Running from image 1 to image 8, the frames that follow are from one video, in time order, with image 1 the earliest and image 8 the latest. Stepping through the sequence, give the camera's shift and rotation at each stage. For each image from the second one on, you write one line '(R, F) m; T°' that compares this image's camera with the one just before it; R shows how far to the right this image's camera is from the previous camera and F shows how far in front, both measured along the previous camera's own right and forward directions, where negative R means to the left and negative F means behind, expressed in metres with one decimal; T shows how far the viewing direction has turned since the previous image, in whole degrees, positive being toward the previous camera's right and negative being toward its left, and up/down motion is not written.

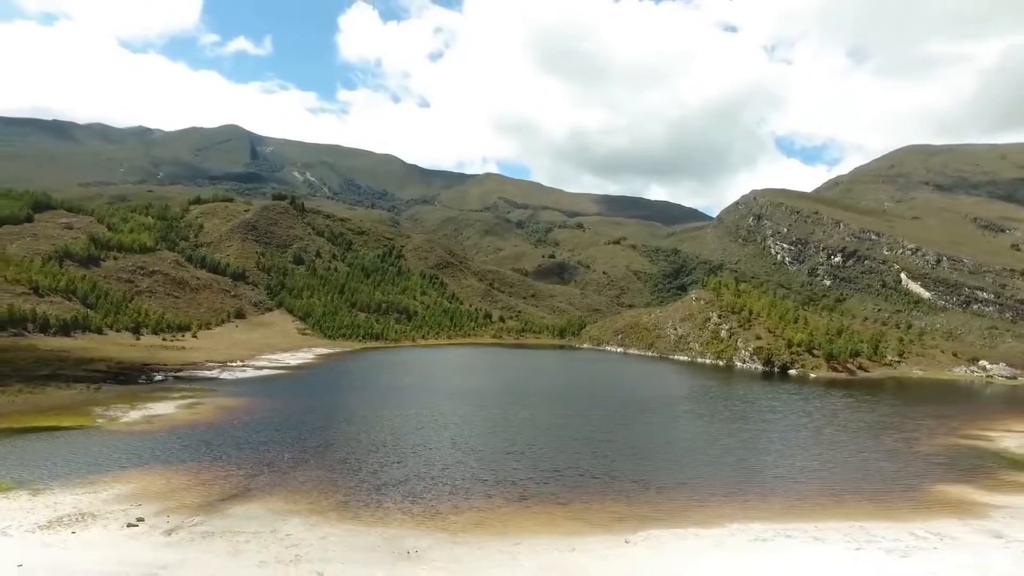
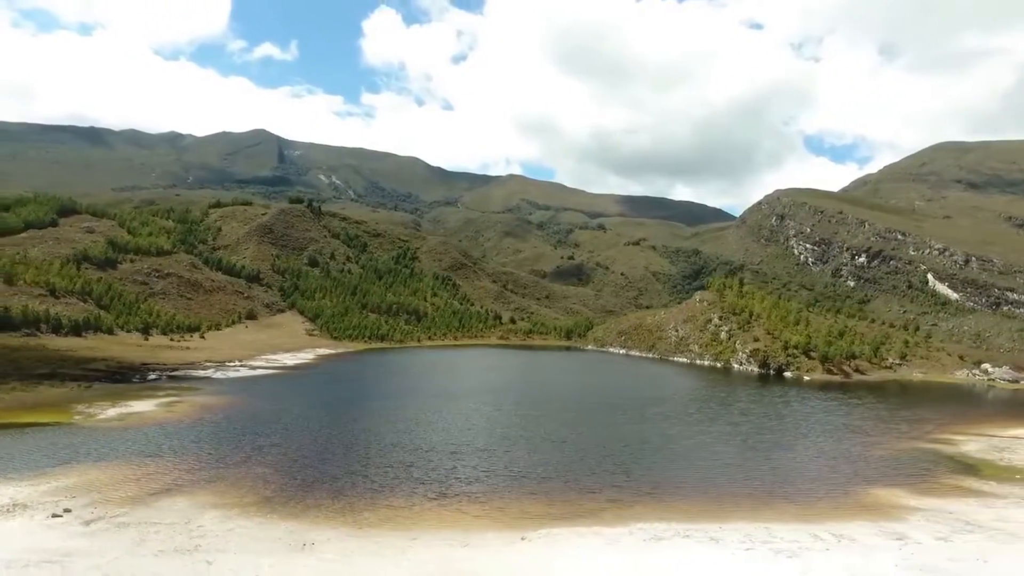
(+4.6, -0.5) m; -2°
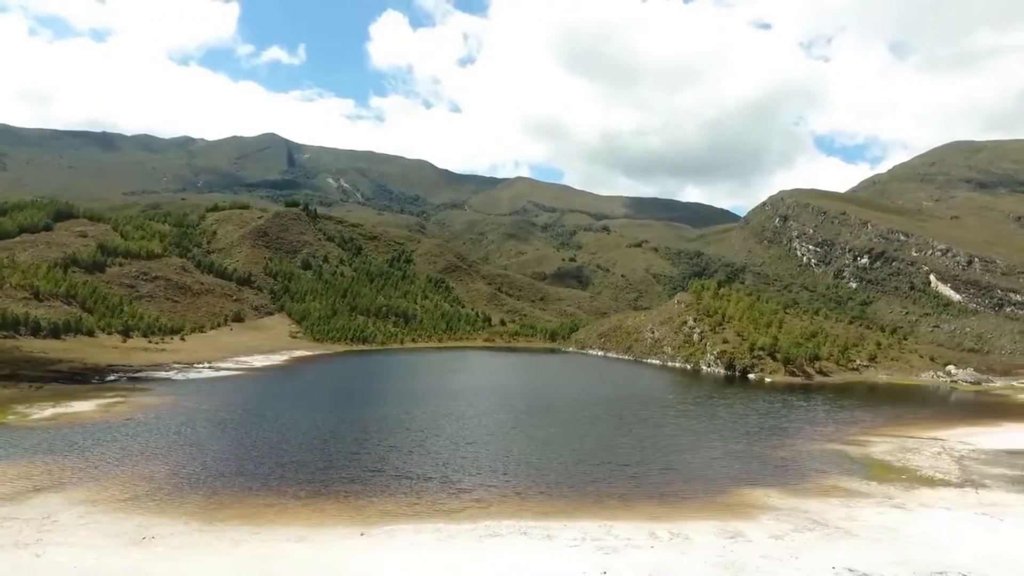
(+6.4, -0.6) m; -1°
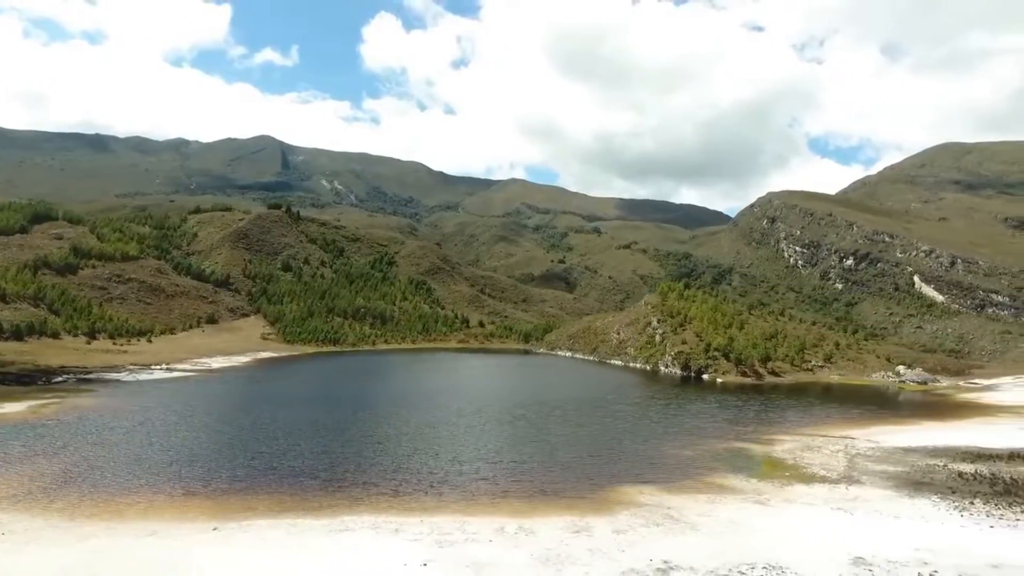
(+5.6, -0.6) m; 0°
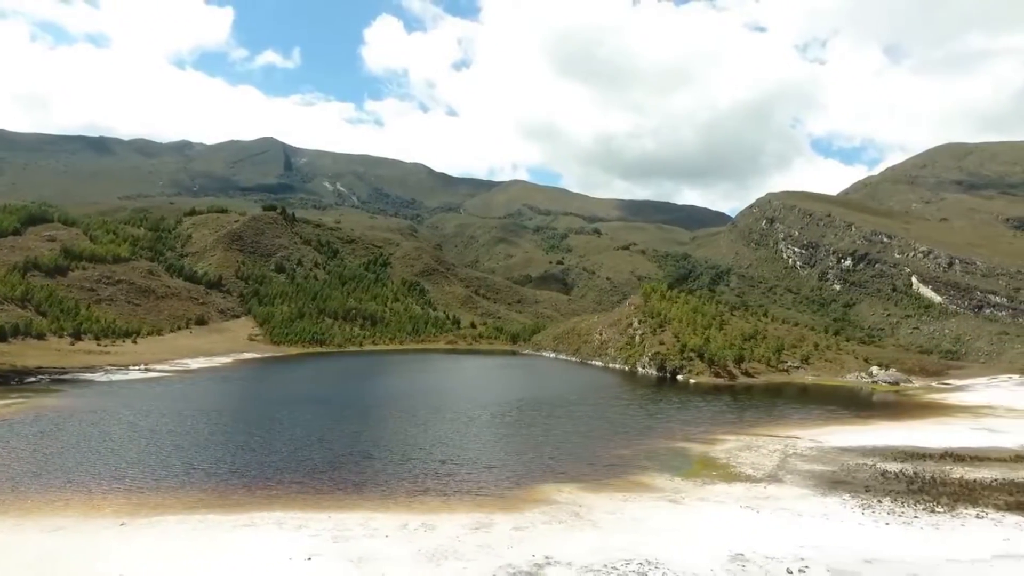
(+4.0, -0.4) m; 0°
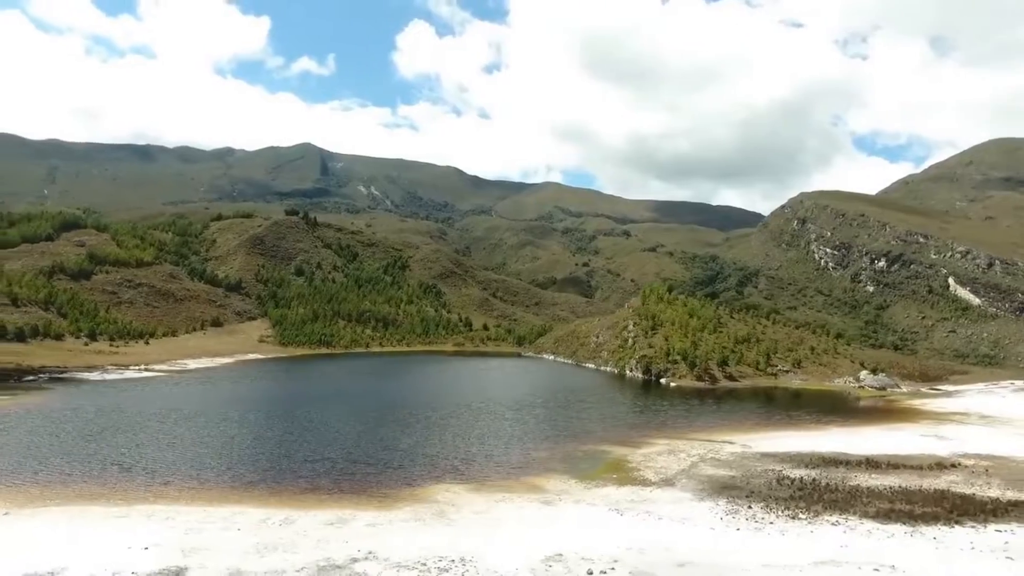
(+7.3, -0.5) m; -3°
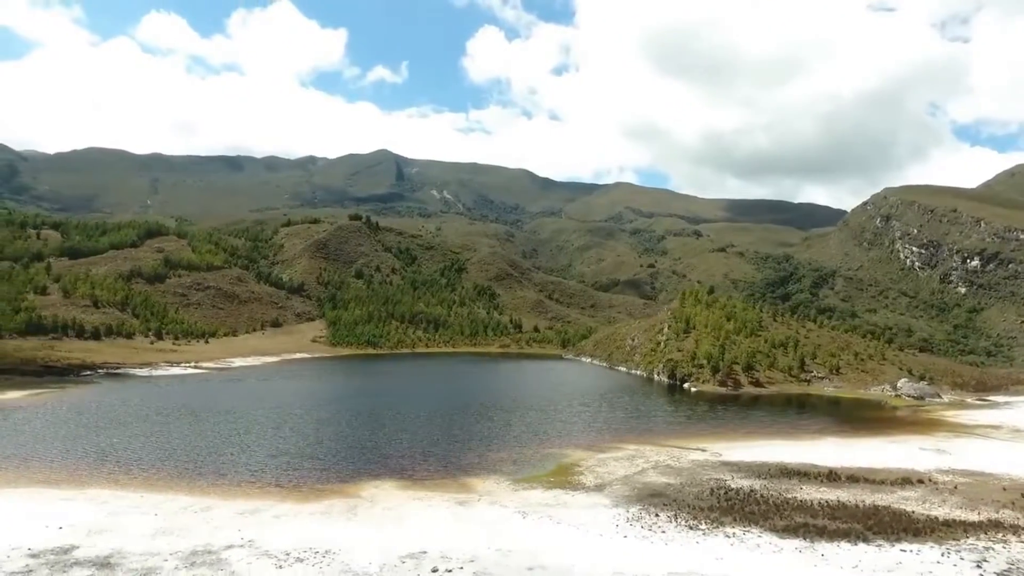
(+7.4, -0.1) m; -7°
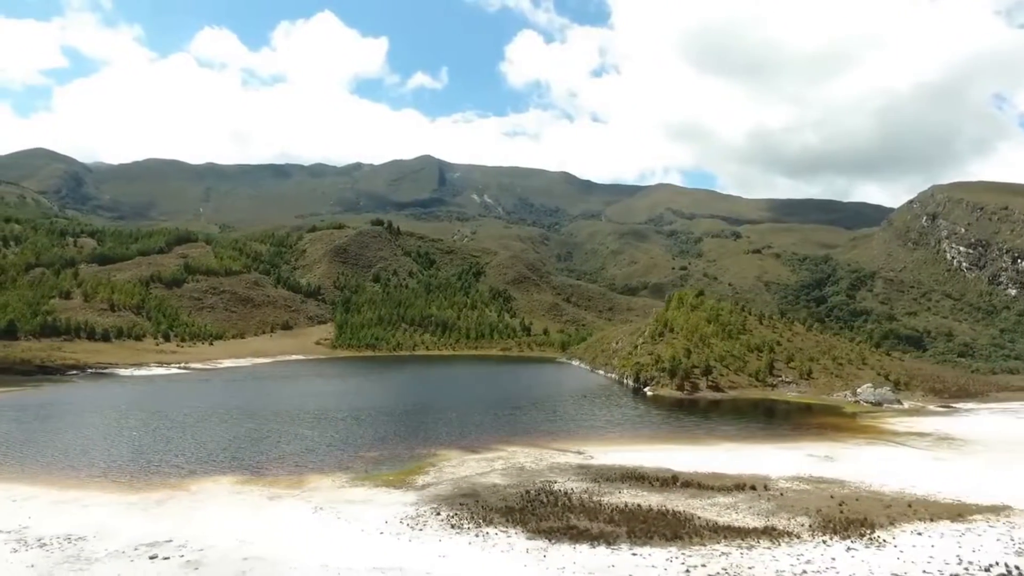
(+11.4, -0.2) m; -4°
